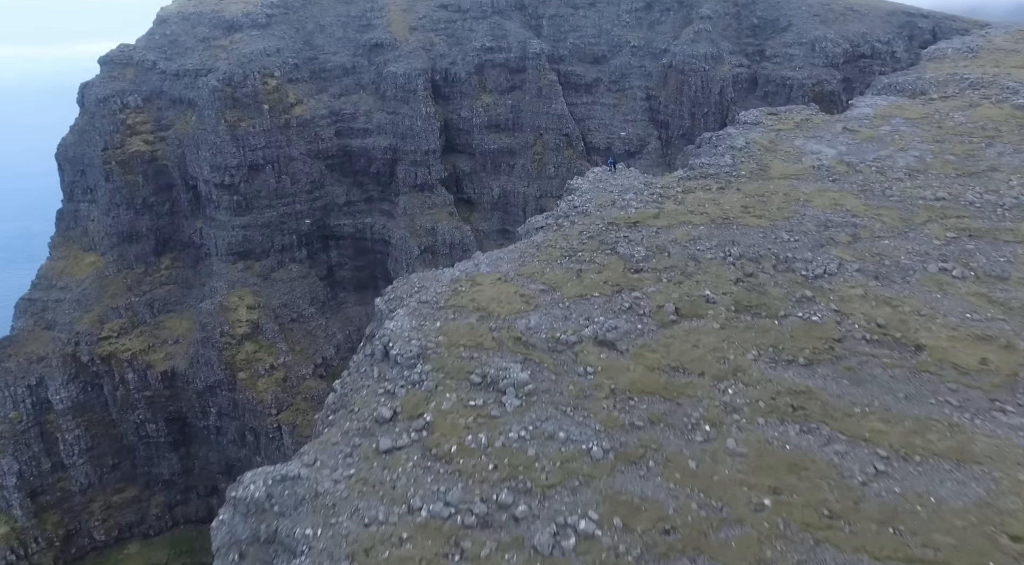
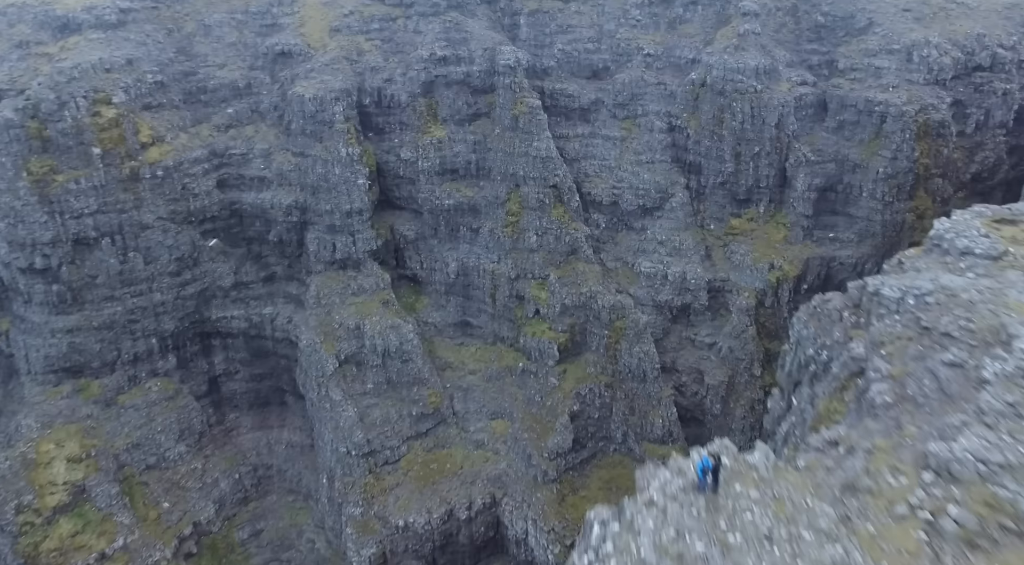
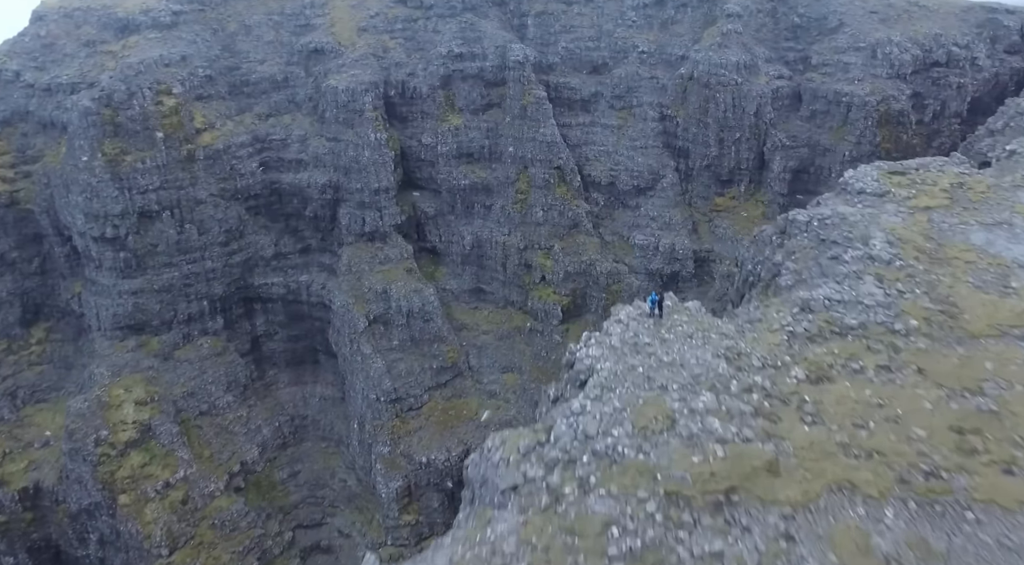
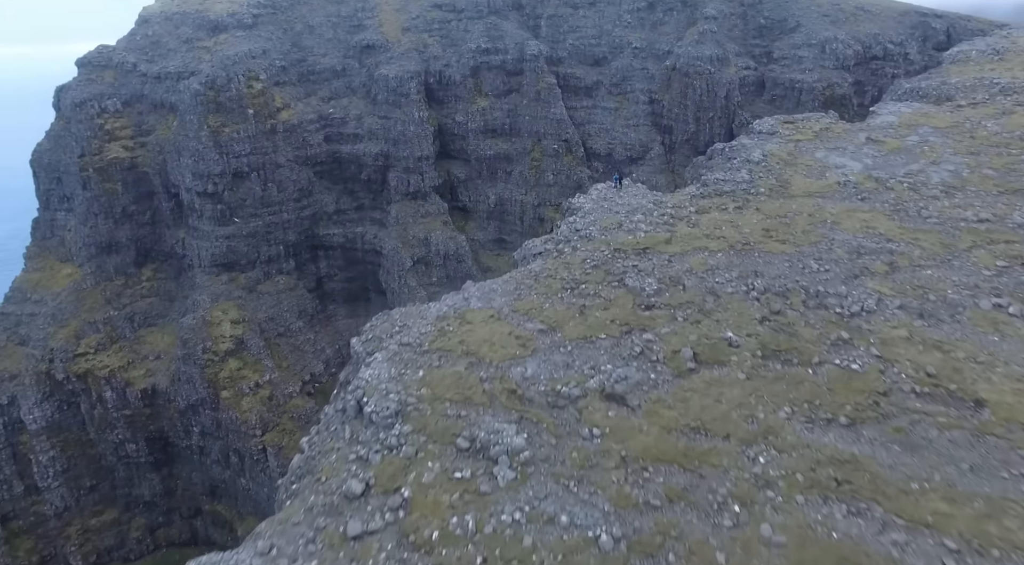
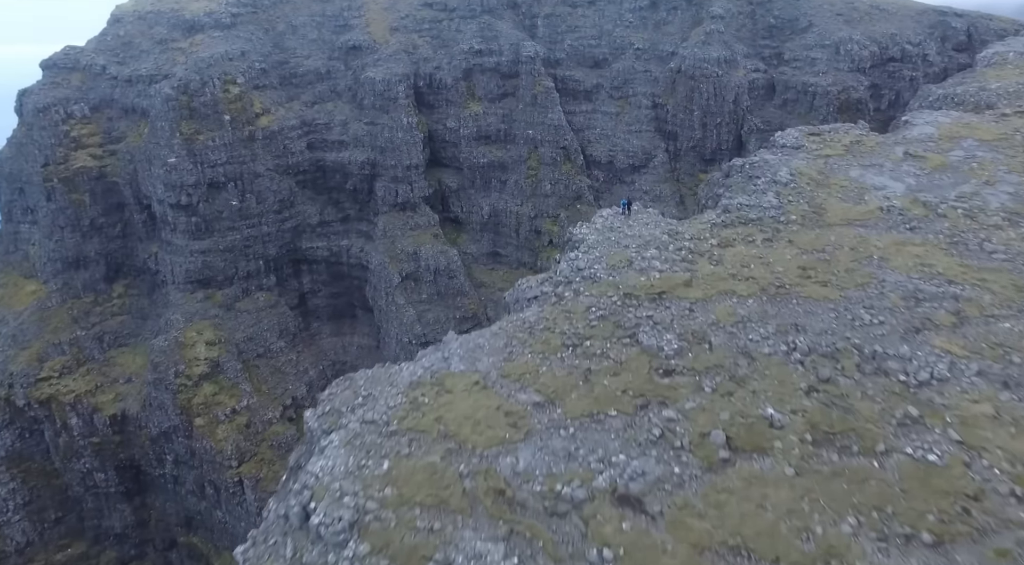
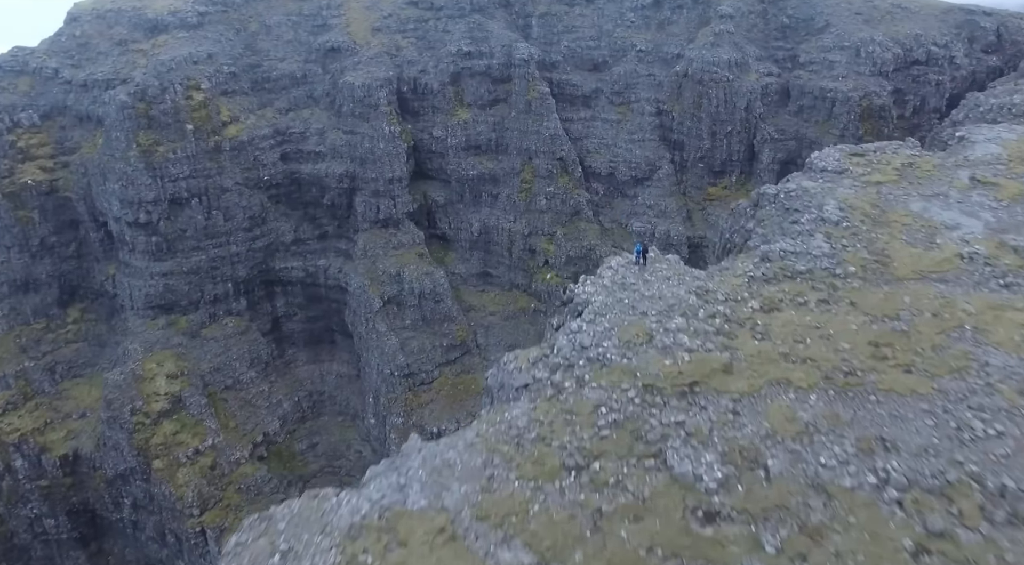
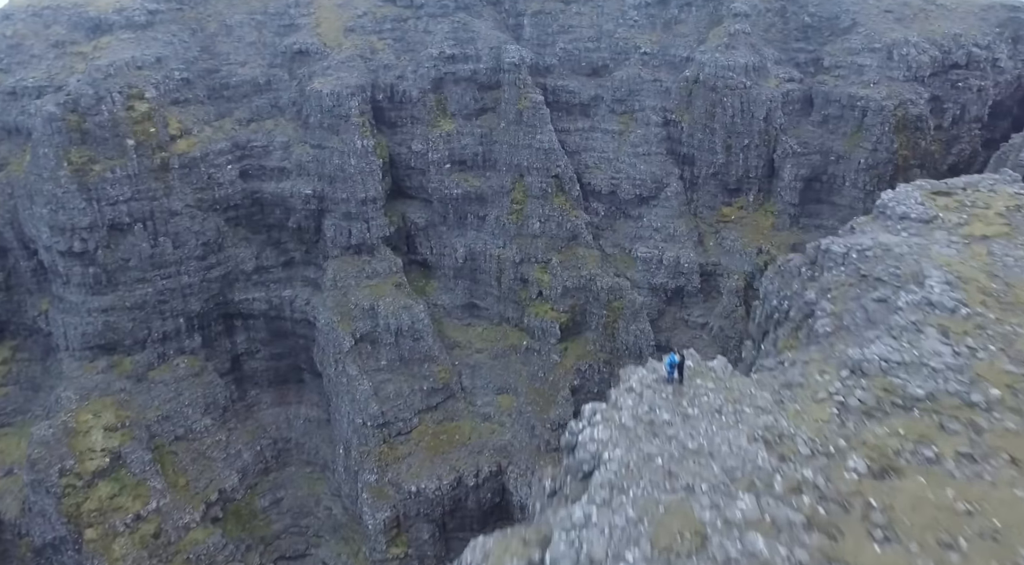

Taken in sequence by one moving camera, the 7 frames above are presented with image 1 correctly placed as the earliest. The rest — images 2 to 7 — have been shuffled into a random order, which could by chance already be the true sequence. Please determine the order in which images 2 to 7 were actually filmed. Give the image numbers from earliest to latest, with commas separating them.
4, 5, 6, 3, 7, 2
